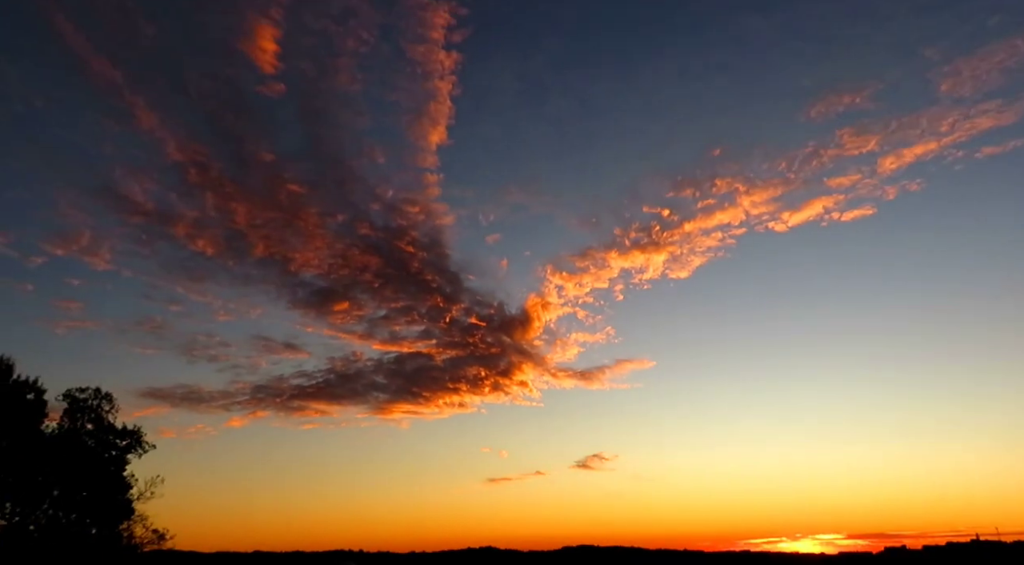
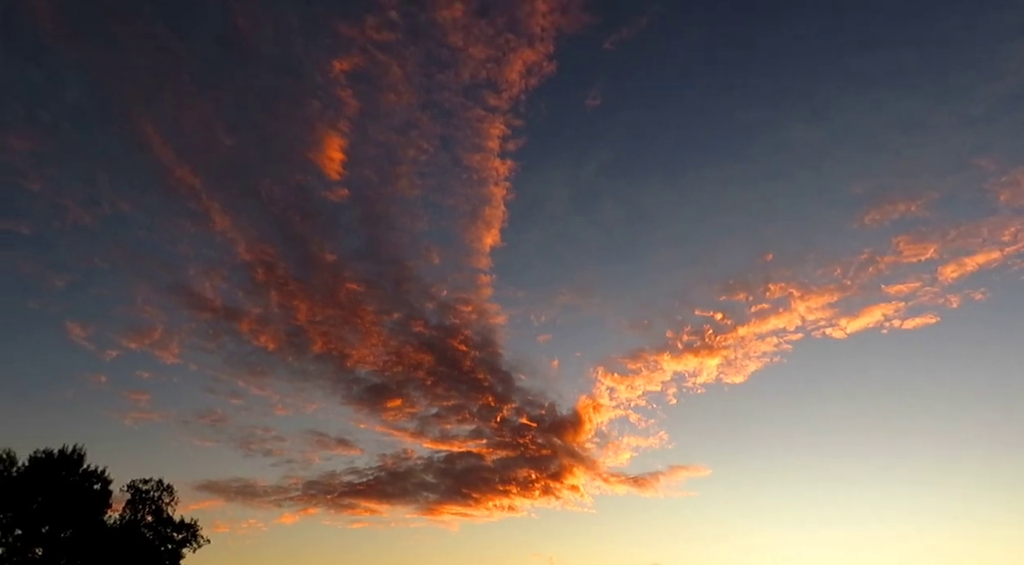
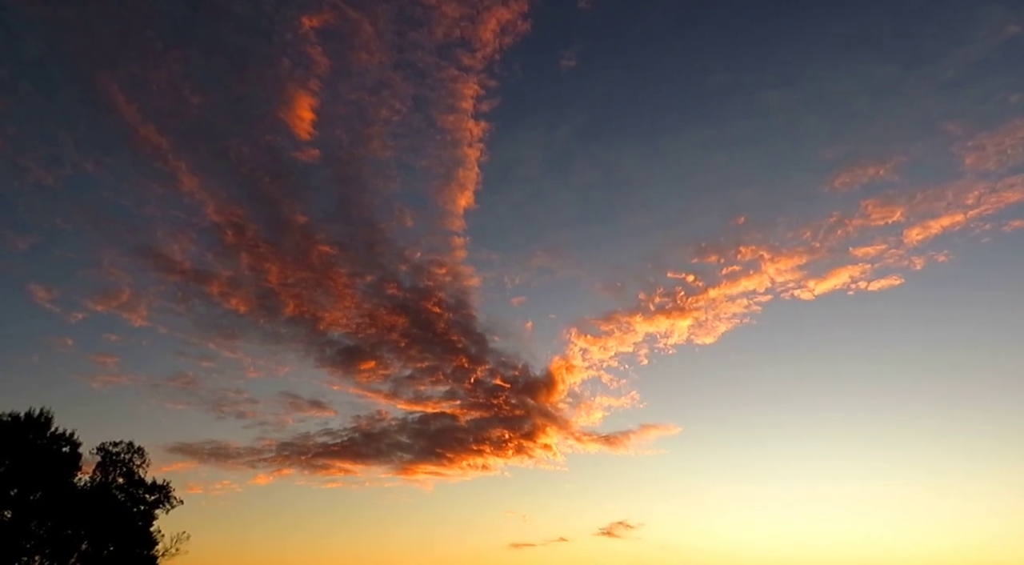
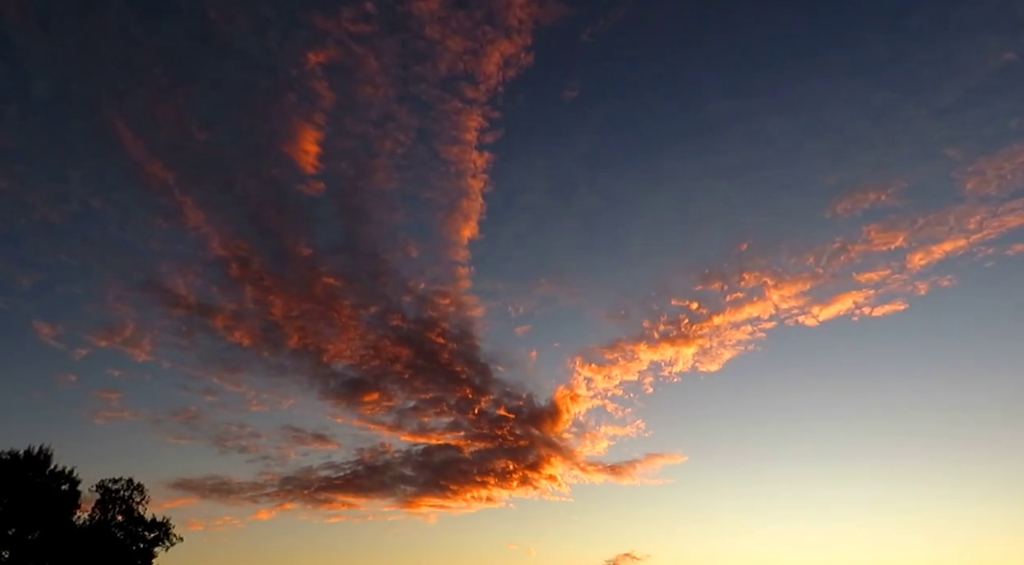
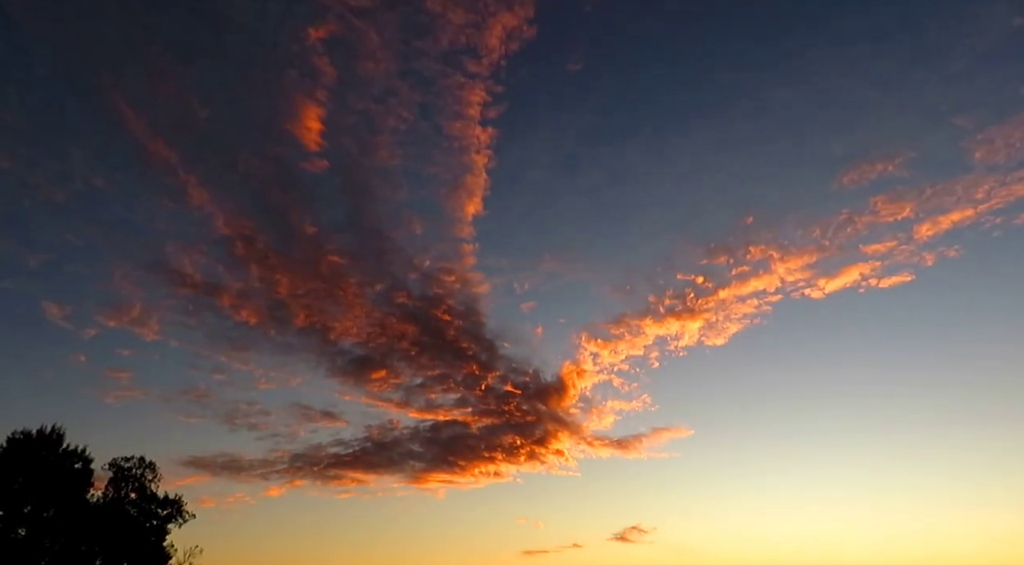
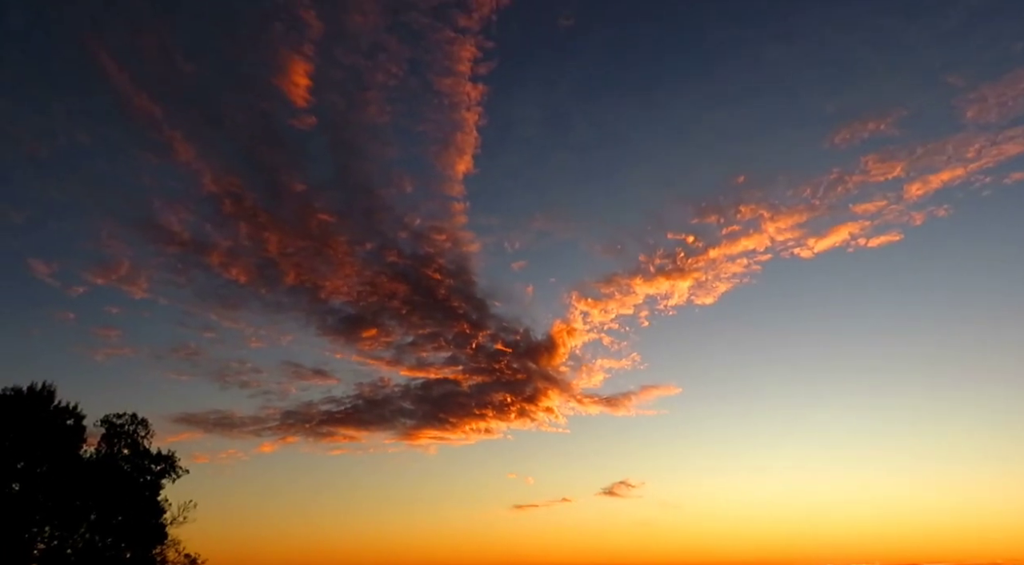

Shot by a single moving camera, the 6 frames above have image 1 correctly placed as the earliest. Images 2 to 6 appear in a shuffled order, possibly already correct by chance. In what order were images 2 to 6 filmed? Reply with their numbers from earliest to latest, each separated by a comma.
6, 5, 4, 3, 2
